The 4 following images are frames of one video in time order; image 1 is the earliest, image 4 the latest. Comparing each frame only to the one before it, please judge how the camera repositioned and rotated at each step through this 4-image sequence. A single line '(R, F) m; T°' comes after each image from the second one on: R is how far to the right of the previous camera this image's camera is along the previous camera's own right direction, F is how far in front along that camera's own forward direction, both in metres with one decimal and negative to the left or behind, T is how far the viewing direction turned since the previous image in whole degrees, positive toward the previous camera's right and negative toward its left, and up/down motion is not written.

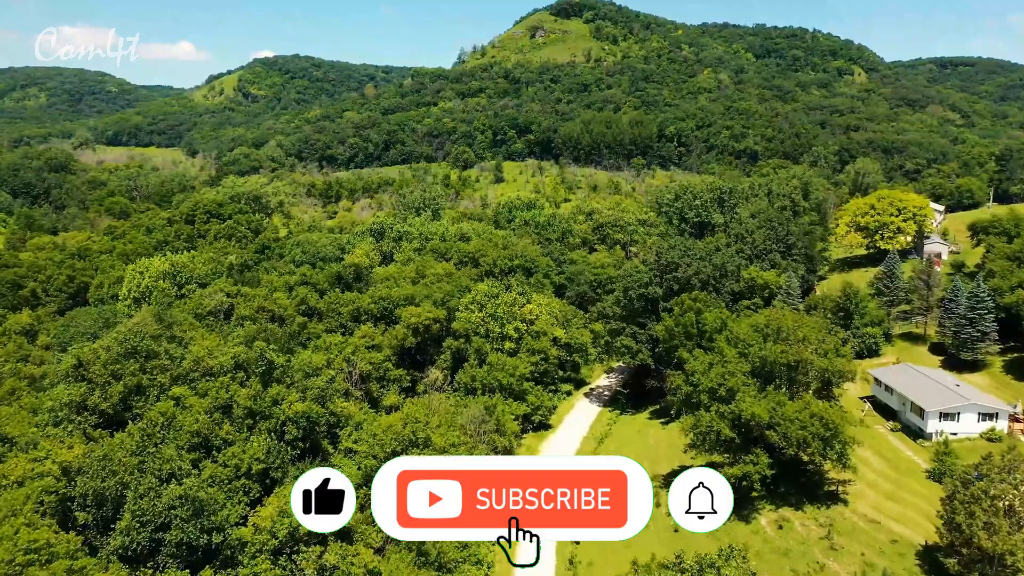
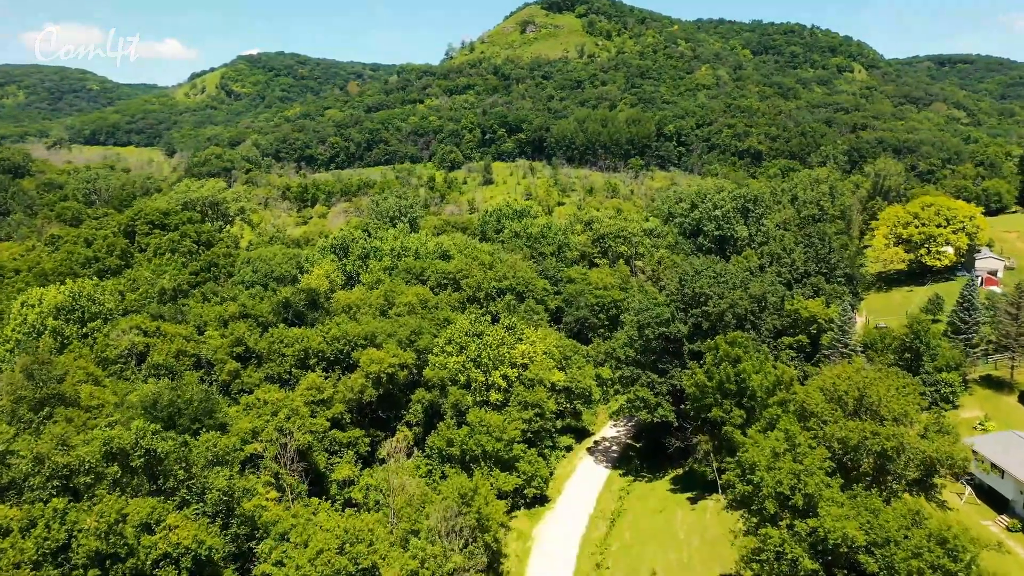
(+0.3, +11.7) m; +1°
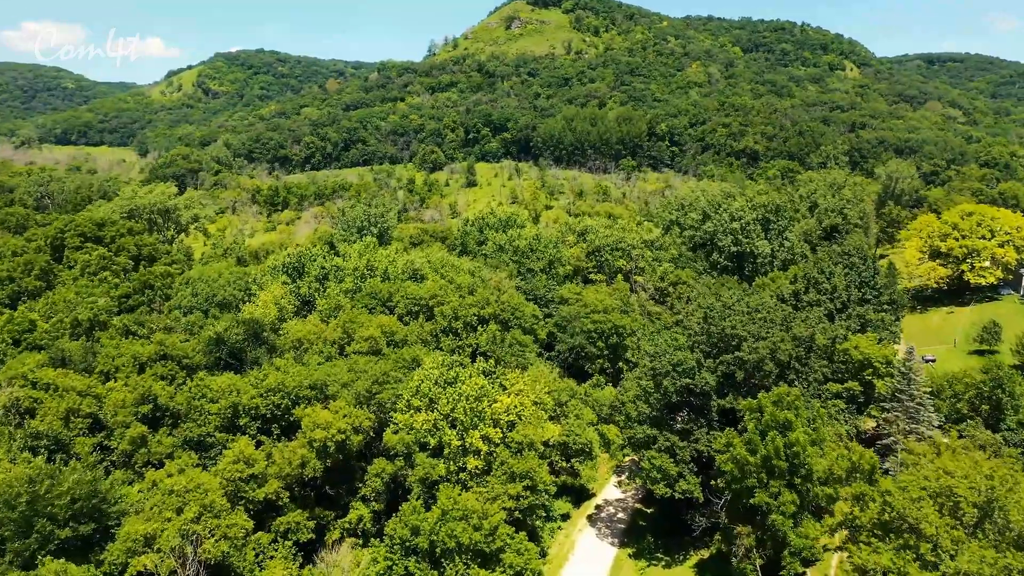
(+0.2, +9.5) m; +1°
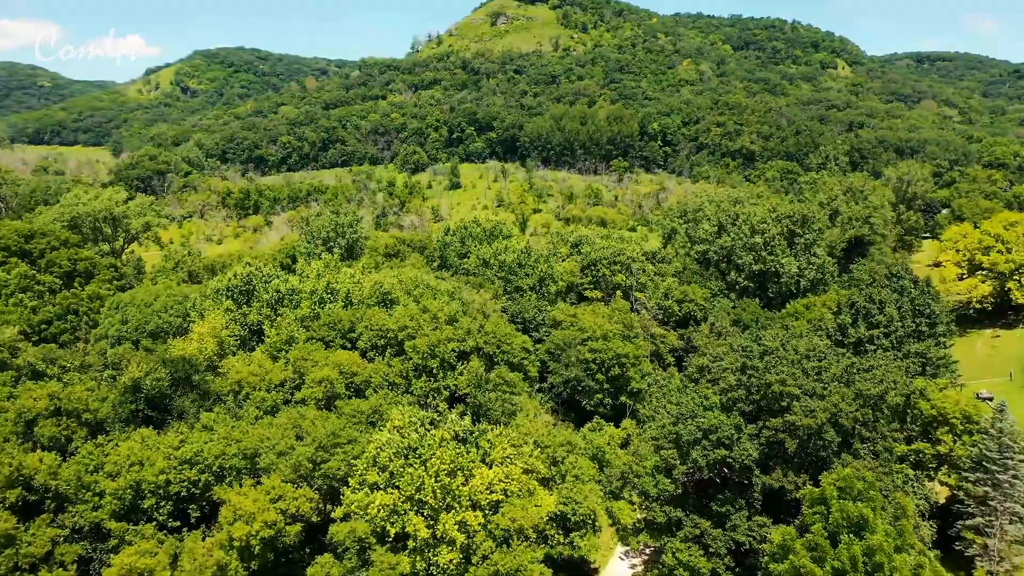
(+0.2, +8.1) m; +1°
